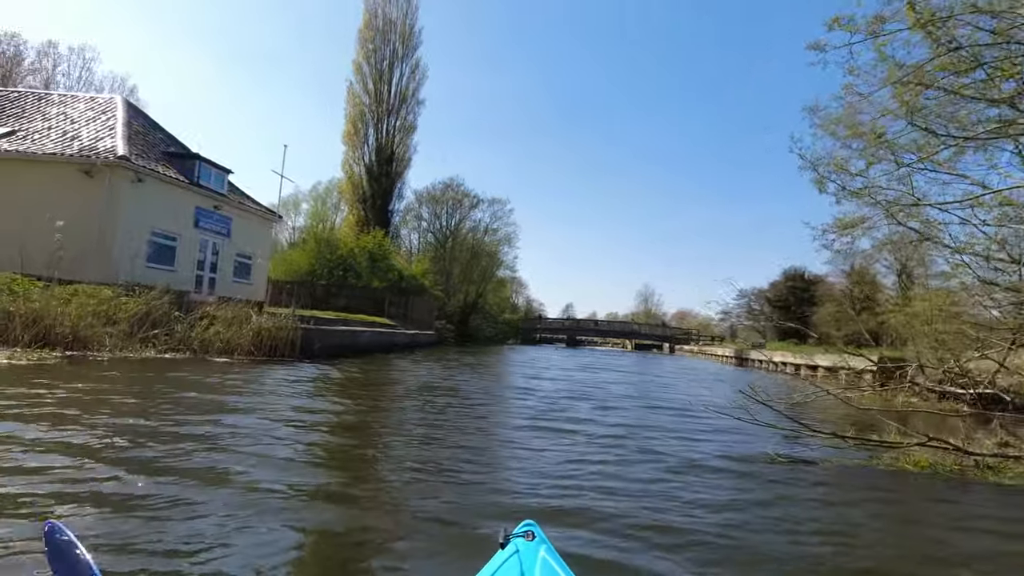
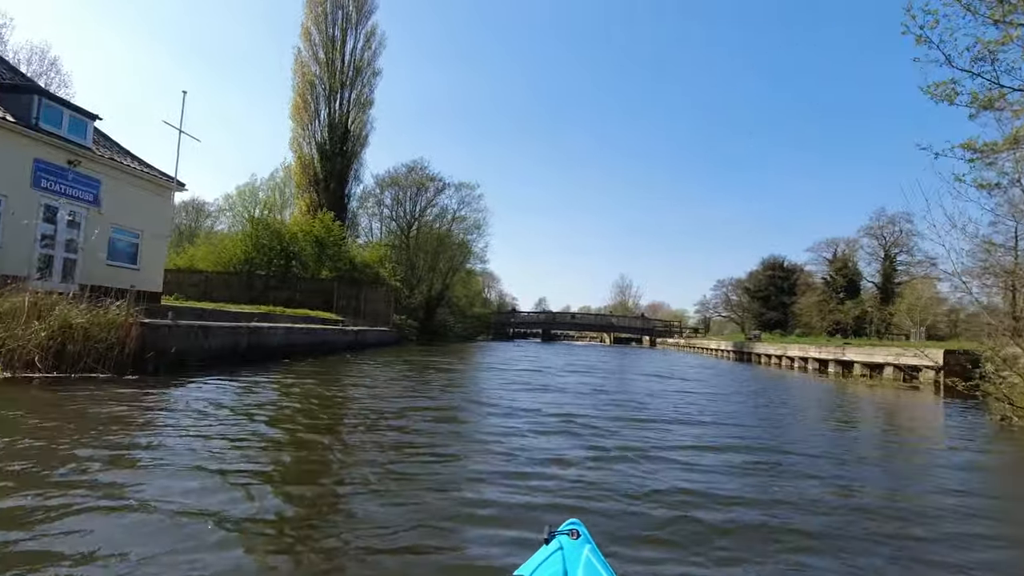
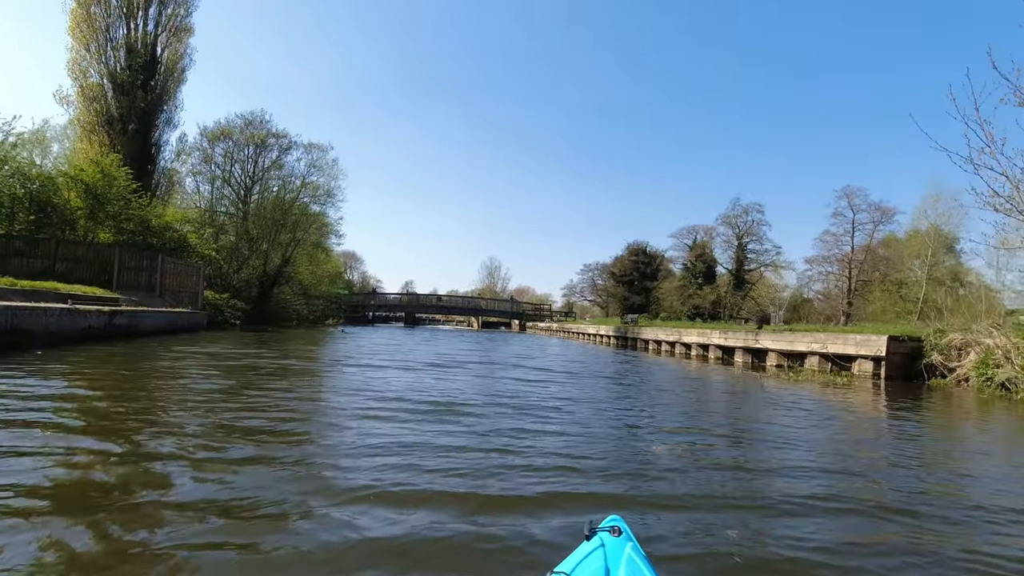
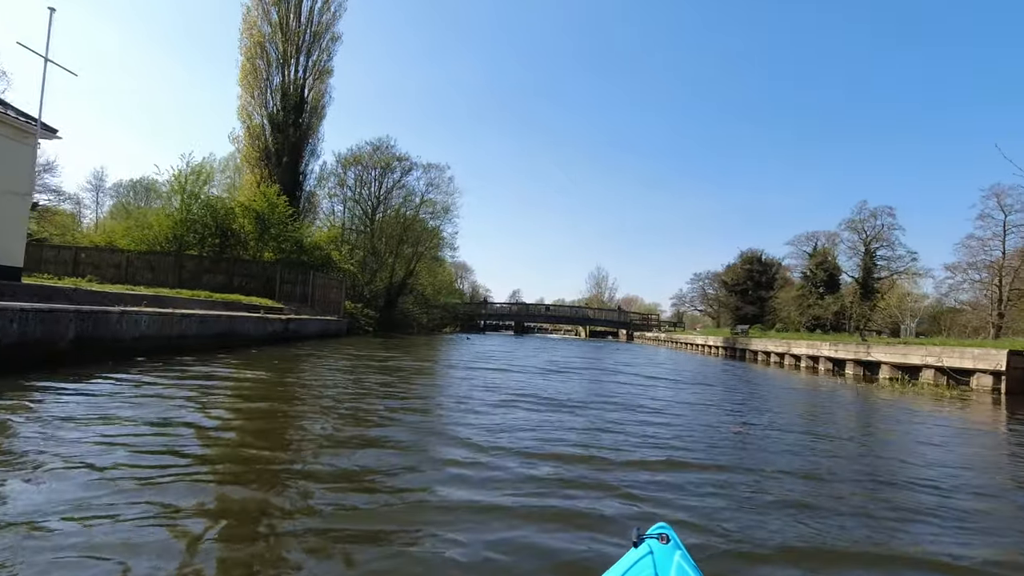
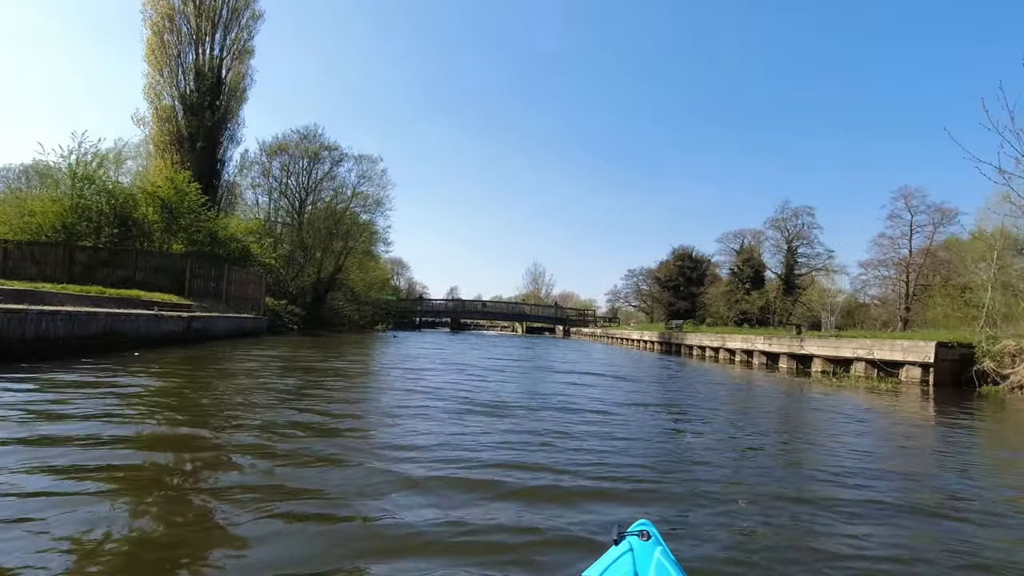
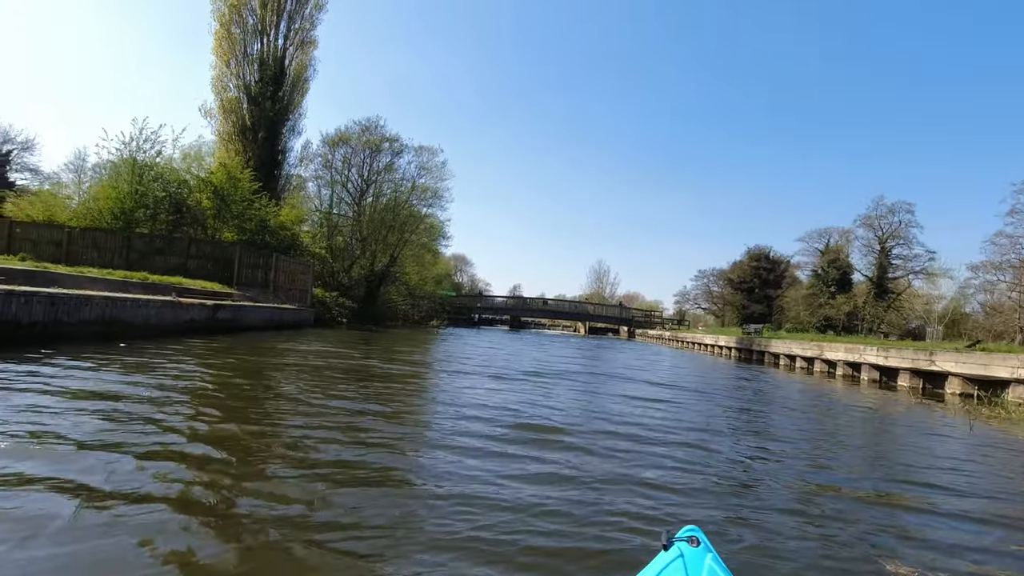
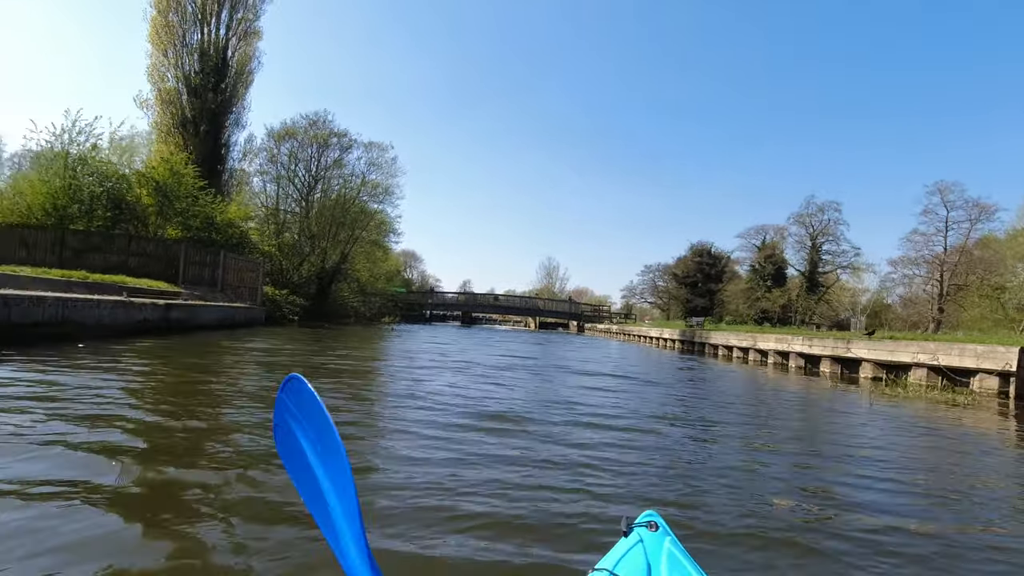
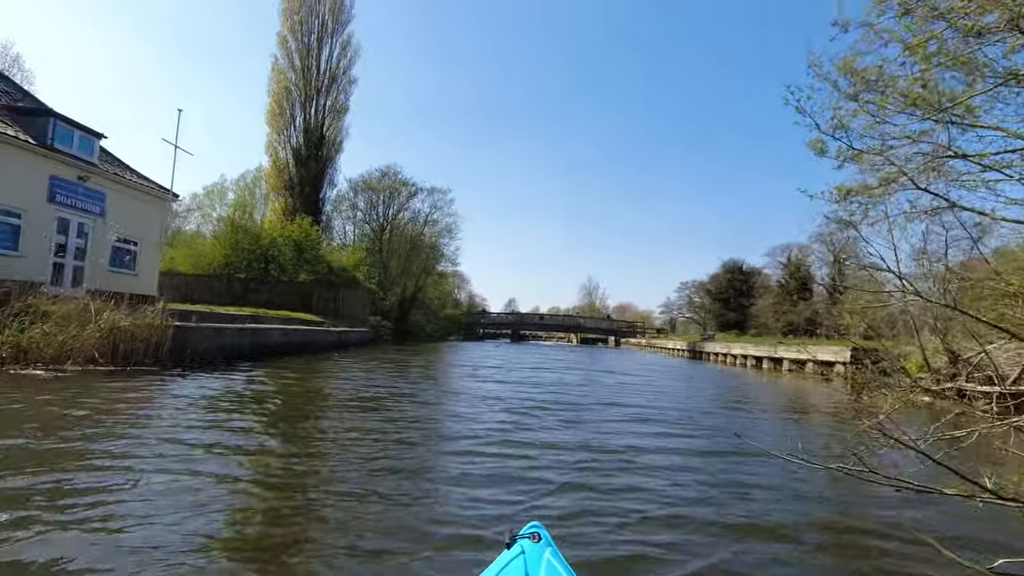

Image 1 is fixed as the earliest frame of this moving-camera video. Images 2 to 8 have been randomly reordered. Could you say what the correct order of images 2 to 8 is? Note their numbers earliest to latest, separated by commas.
8, 2, 4, 5, 3, 7, 6
